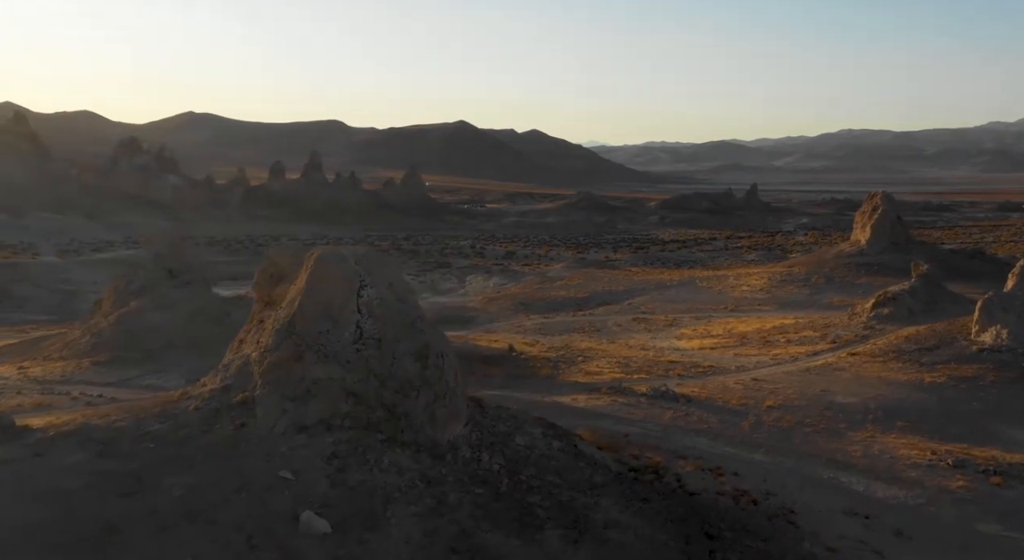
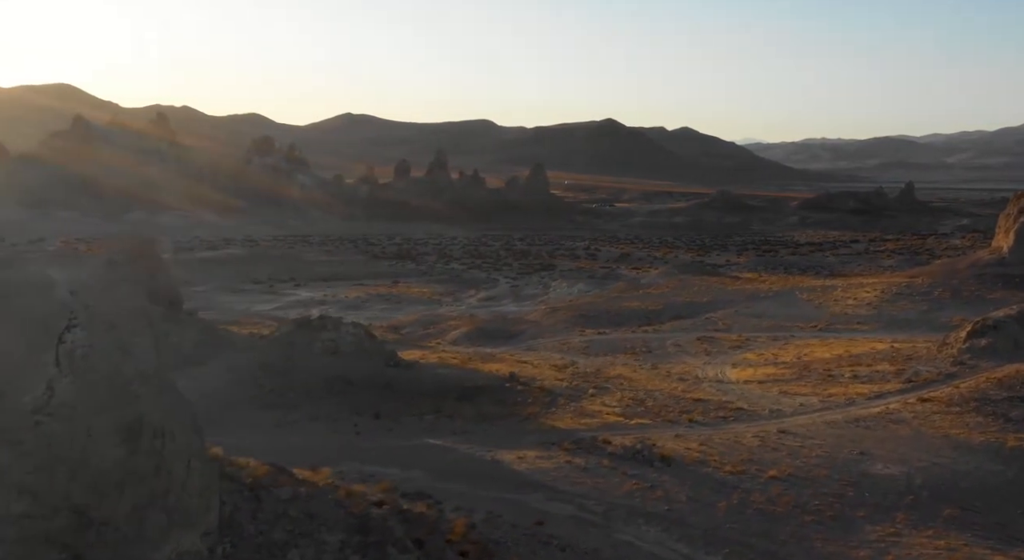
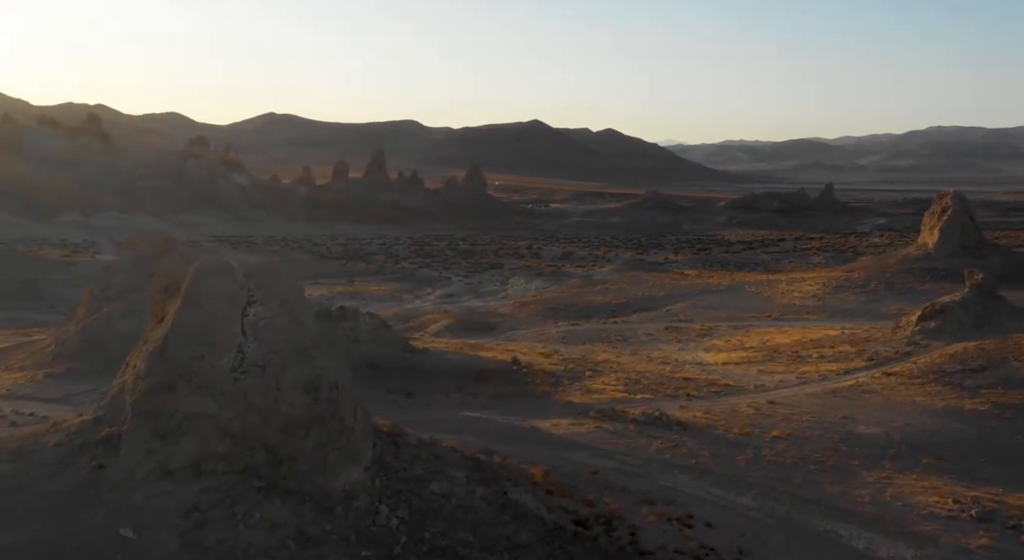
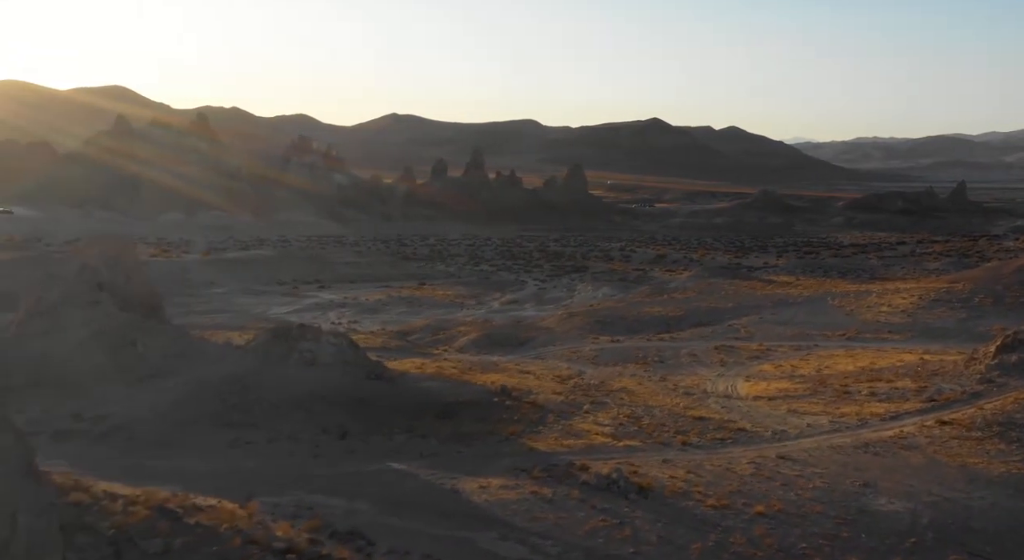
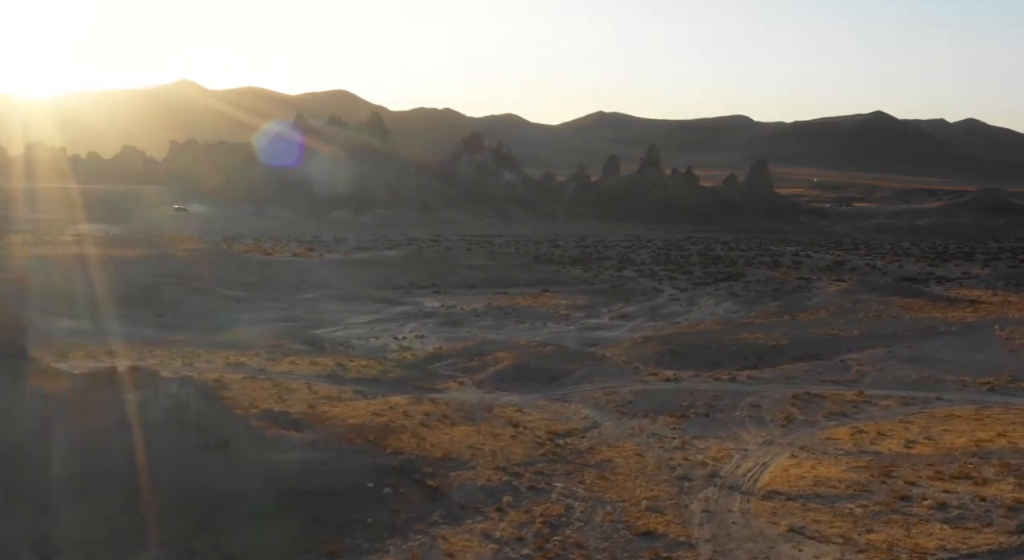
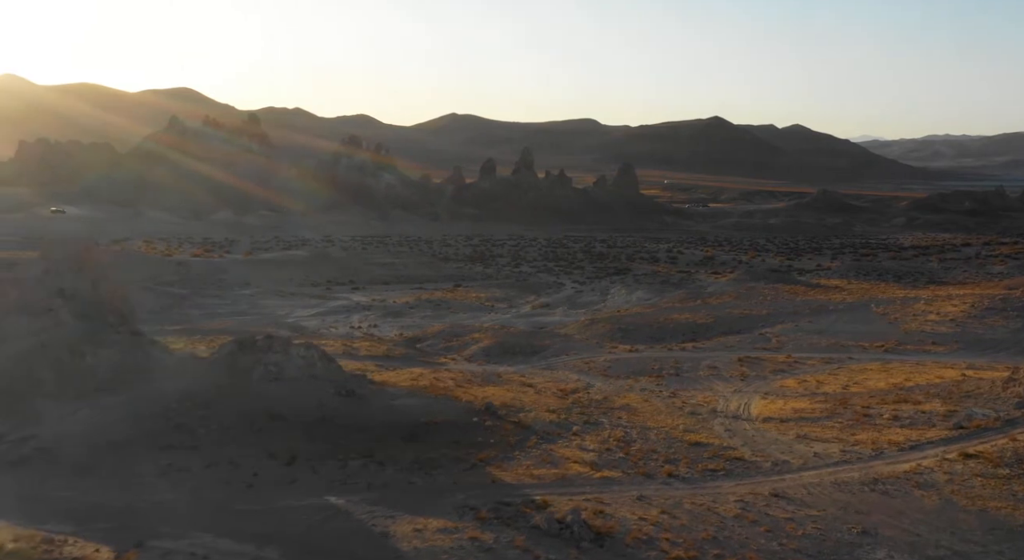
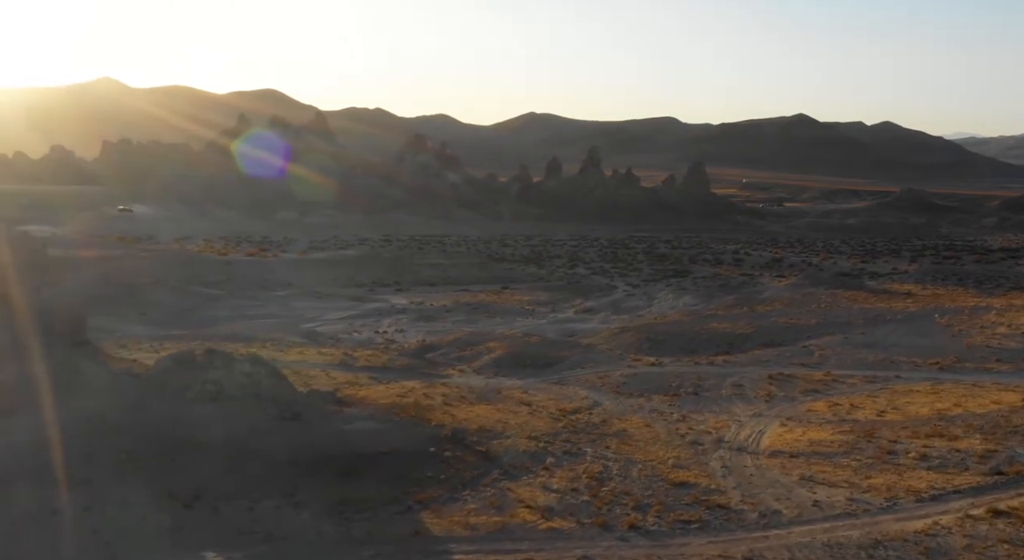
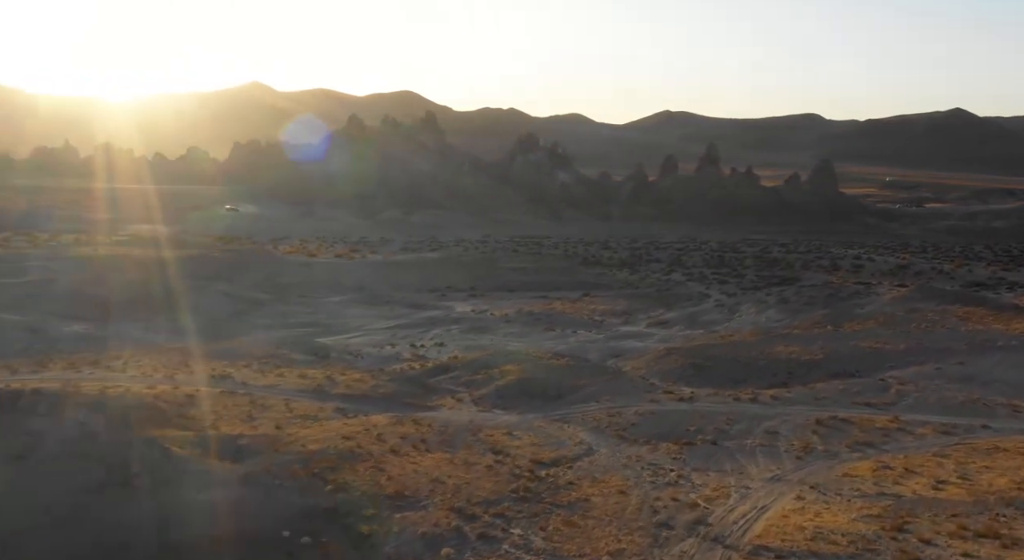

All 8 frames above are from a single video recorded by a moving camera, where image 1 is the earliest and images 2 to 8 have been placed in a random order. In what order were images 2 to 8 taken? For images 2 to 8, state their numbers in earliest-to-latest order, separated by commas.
3, 2, 4, 6, 7, 5, 8
